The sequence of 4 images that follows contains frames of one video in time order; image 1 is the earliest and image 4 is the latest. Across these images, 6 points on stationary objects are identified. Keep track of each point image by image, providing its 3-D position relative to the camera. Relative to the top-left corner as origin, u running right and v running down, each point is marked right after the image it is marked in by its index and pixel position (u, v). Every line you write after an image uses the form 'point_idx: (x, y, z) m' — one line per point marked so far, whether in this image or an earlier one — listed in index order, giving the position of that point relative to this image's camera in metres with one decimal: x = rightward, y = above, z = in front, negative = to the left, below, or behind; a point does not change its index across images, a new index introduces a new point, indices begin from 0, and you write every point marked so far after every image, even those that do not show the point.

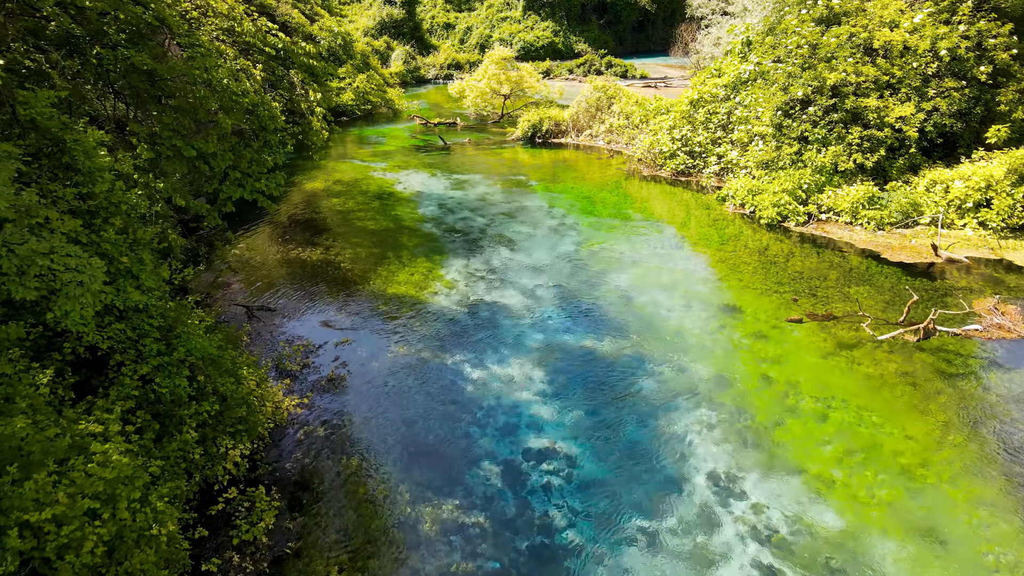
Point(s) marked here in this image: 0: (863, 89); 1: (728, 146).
0: (+12.9, +7.3, +13.2) m
1: (+9.4, +6.2, +15.7) m
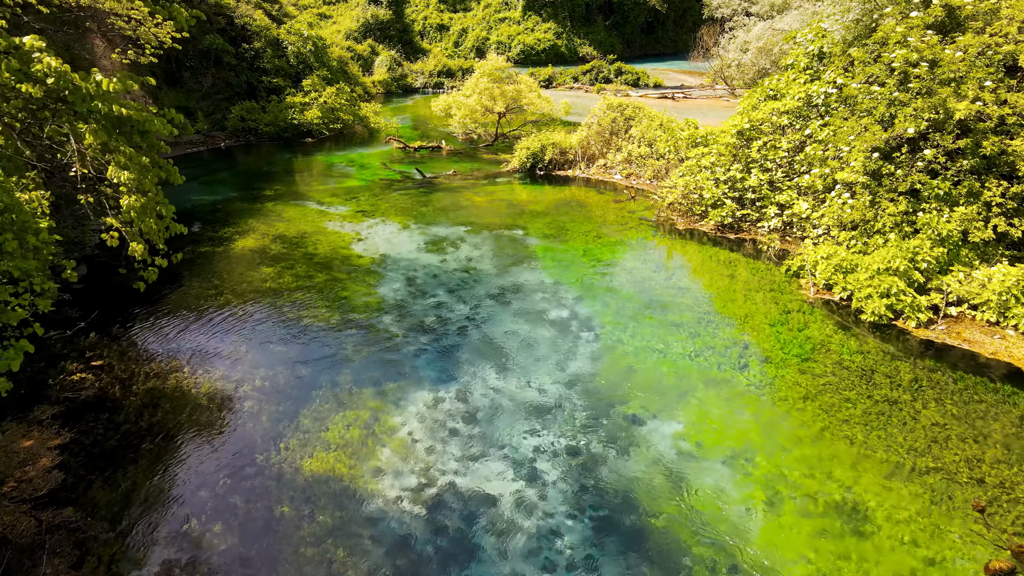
0: (+12.6, +4.1, +9.2) m
1: (+9.2, +3.0, +11.7) m
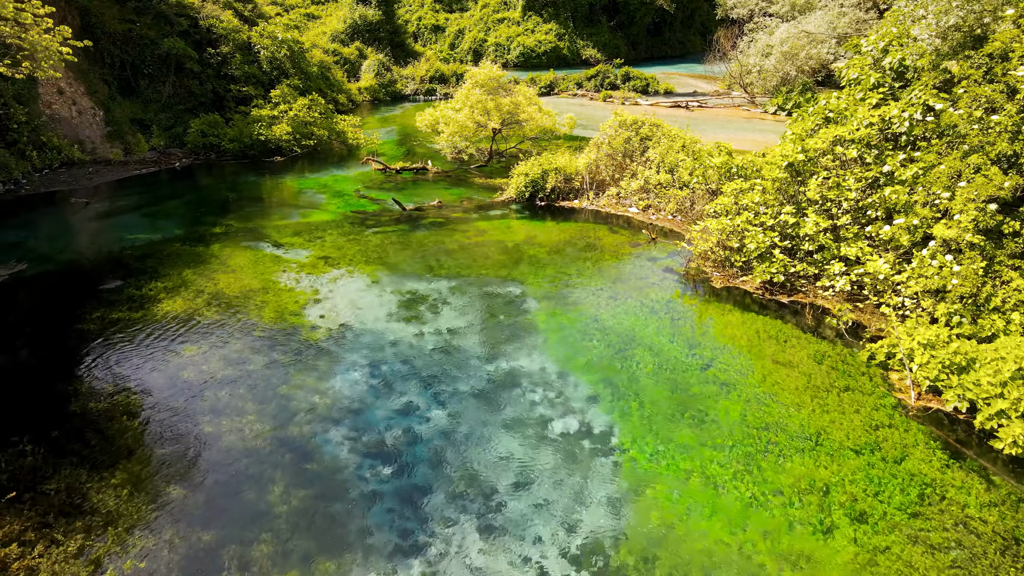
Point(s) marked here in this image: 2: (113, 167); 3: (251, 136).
0: (+12.5, +2.1, +6.6) m
1: (+9.0, +1.0, +9.1) m
2: (-20.1, +6.1, +18.1) m
3: (-13.7, +8.0, +18.9) m
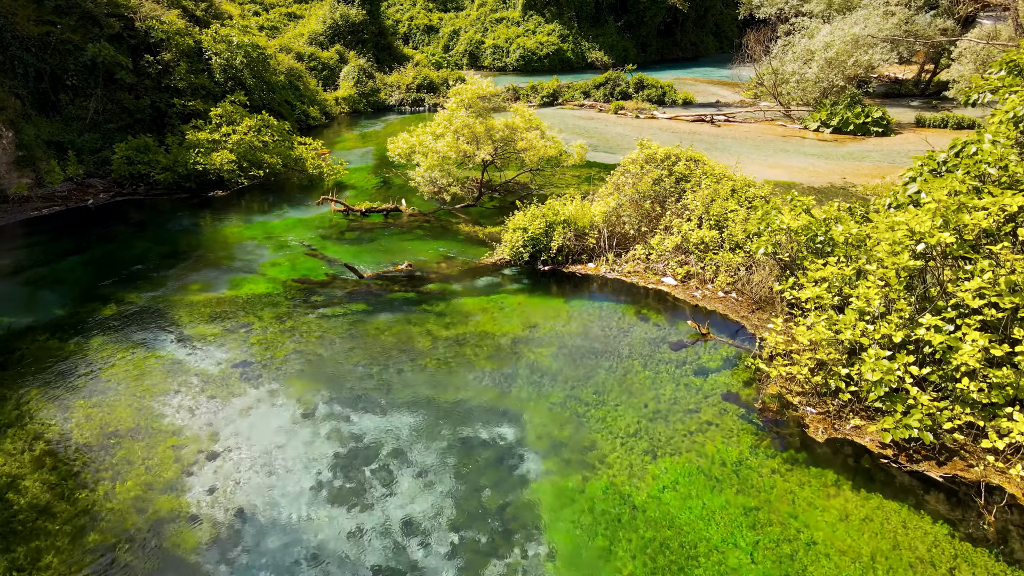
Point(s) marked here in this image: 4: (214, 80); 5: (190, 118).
0: (+12.3, -0.7, +3.1) m
1: (+8.9, -1.8, +5.6) m
2: (-20.3, +3.4, +14.6) m
3: (-13.8, +5.3, +15.4) m
4: (-16.2, +11.4, +19.7) m
5: (-16.7, +8.8, +18.7) m
